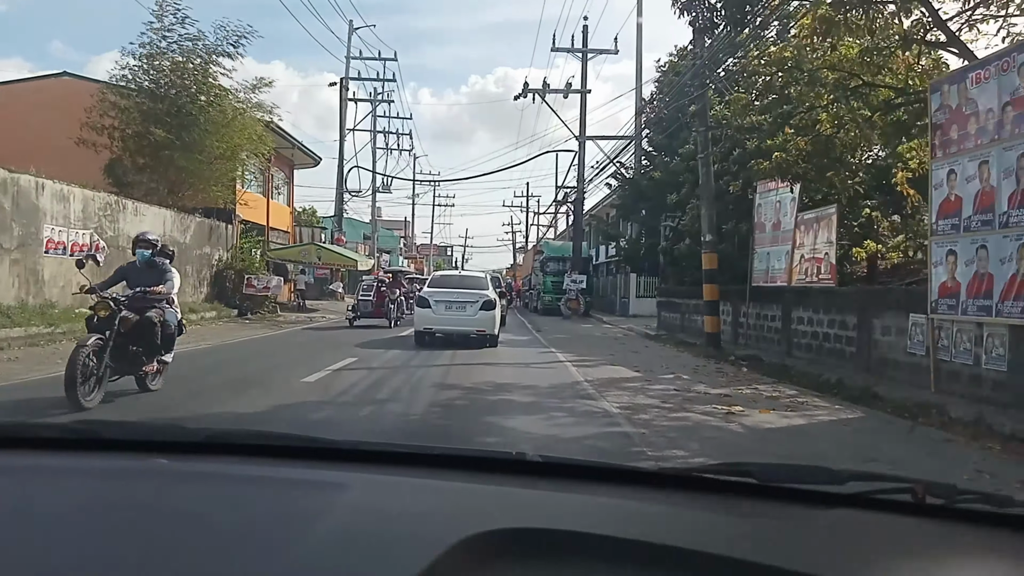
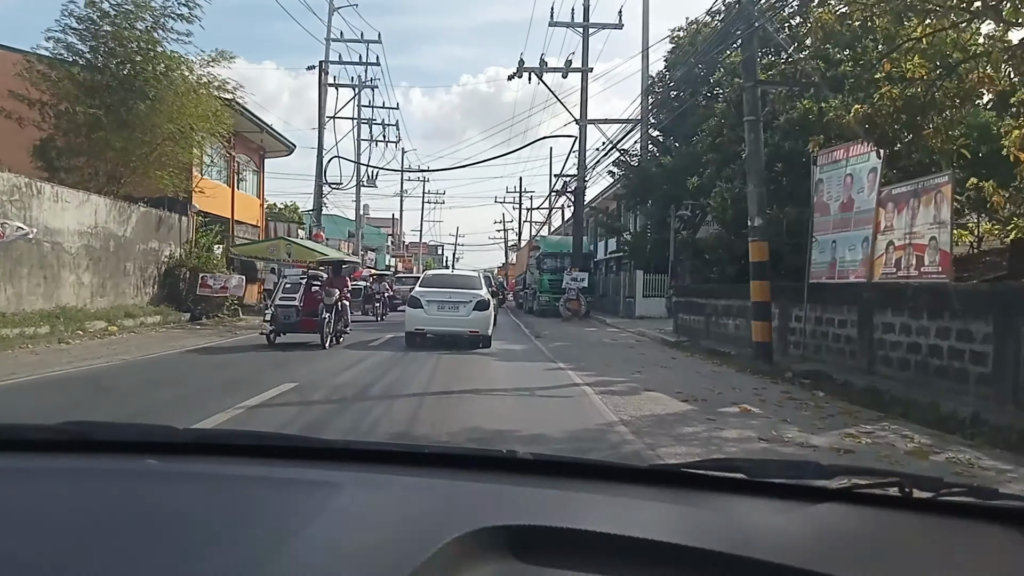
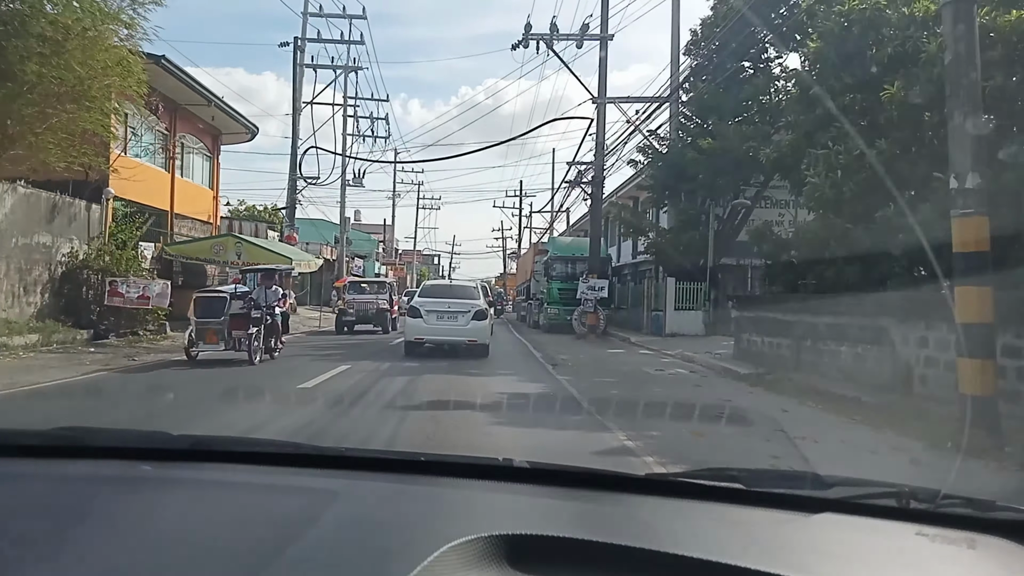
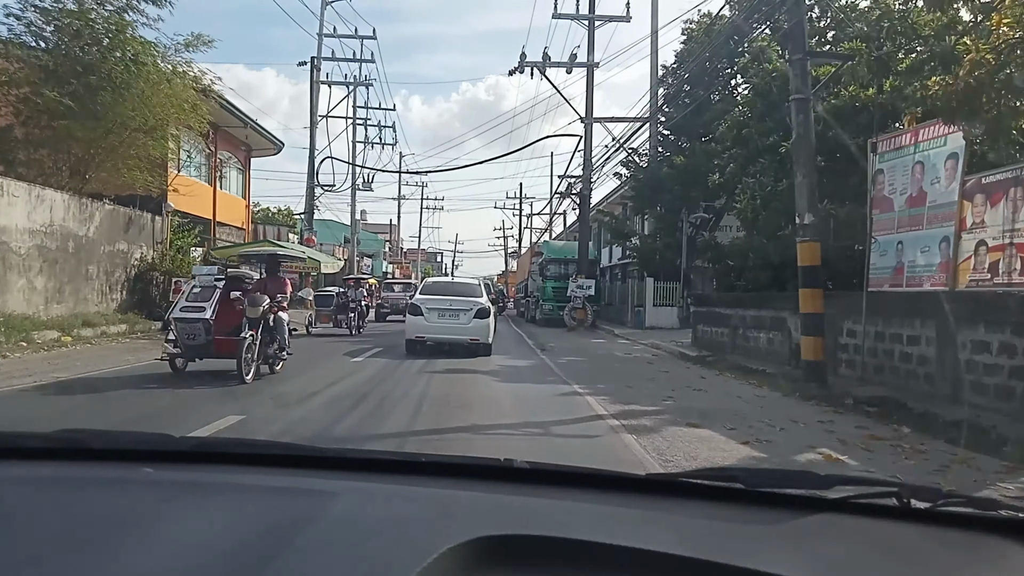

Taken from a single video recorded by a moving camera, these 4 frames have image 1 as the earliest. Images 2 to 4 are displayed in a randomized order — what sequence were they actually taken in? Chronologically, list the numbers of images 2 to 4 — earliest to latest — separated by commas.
2, 4, 3
